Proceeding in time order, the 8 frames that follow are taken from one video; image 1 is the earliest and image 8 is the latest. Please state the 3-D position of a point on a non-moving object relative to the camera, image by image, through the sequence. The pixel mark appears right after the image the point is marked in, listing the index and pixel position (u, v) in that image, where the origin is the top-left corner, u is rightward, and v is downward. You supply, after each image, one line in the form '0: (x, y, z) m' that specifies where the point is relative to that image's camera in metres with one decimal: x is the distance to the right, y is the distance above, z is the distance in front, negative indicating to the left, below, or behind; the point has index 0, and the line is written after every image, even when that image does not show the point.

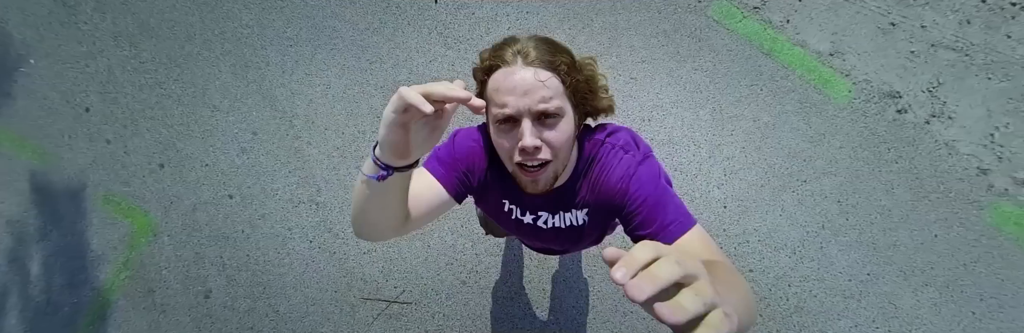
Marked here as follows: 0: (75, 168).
0: (-1.8, 0.0, +1.5) m
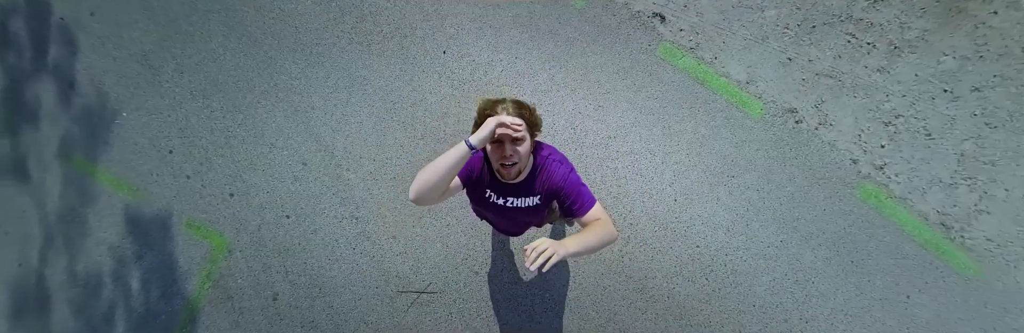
0: (-1.8, -0.2, +1.8) m
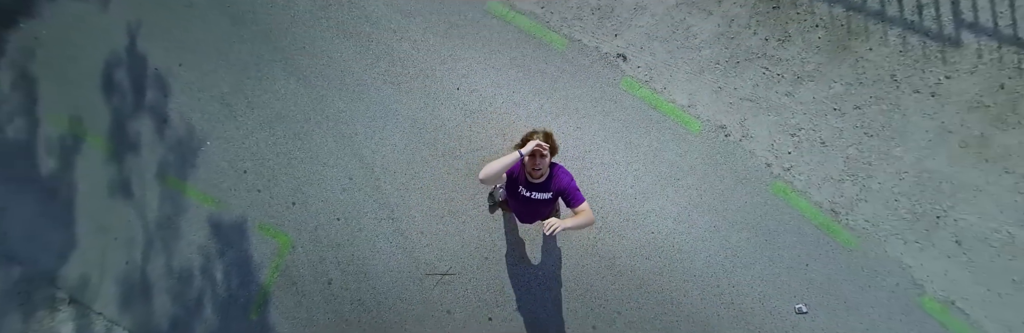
0: (-1.8, -0.3, +2.4) m
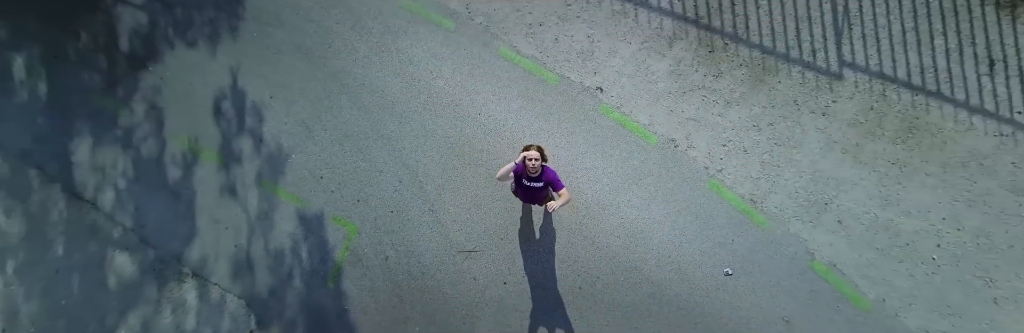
0: (-1.7, -0.3, +3.2) m
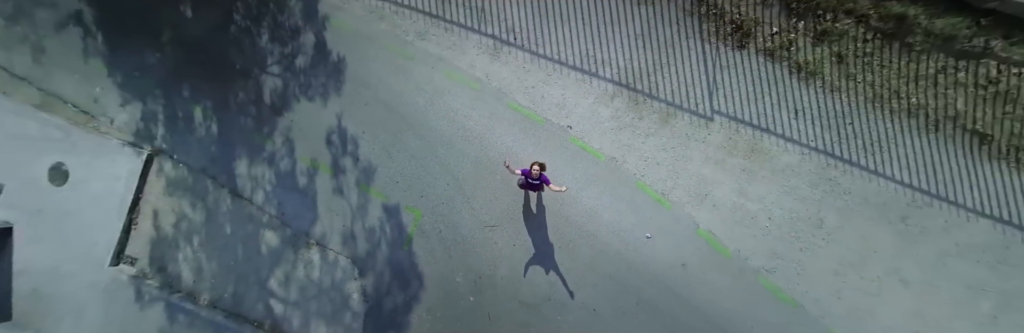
0: (-1.7, -0.5, +5.2) m
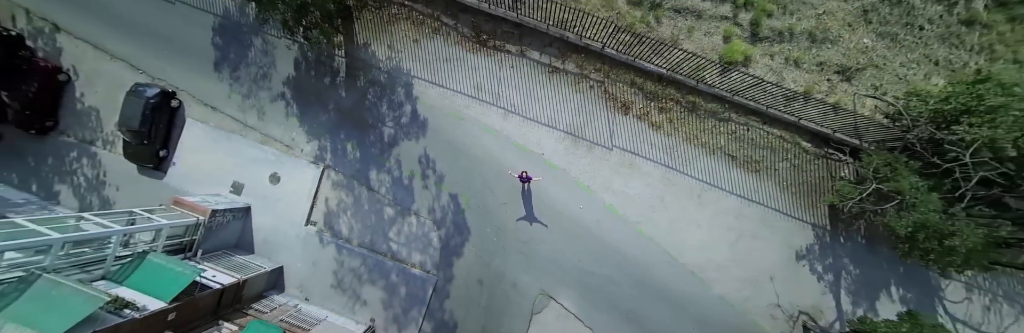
0: (-1.6, -0.7, +10.2) m
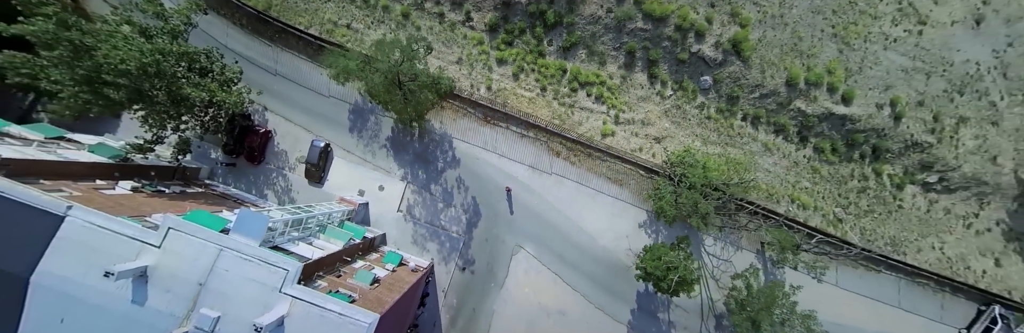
0: (-2.2, -1.6, +20.3) m
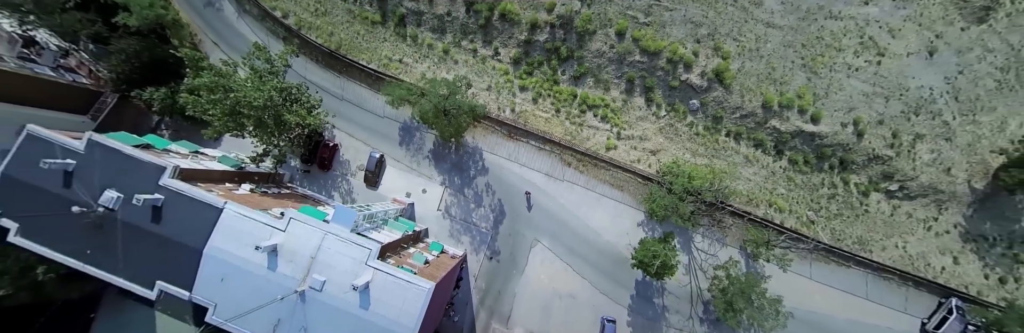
0: (-0.8, -2.1, +24.6) m
